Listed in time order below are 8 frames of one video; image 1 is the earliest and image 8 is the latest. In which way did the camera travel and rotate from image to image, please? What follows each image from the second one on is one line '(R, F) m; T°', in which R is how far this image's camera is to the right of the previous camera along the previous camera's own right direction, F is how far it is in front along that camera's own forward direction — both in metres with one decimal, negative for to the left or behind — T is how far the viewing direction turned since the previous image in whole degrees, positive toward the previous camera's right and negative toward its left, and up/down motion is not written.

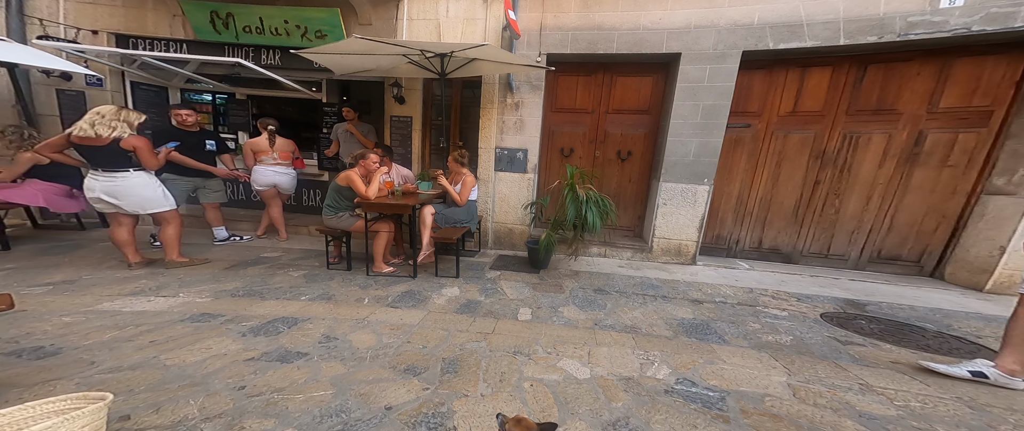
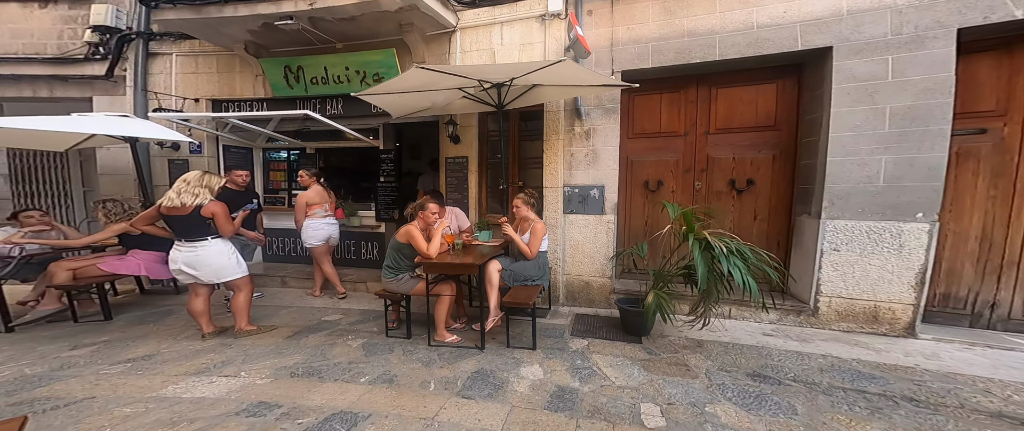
(-0.3, +0.5) m; -8°
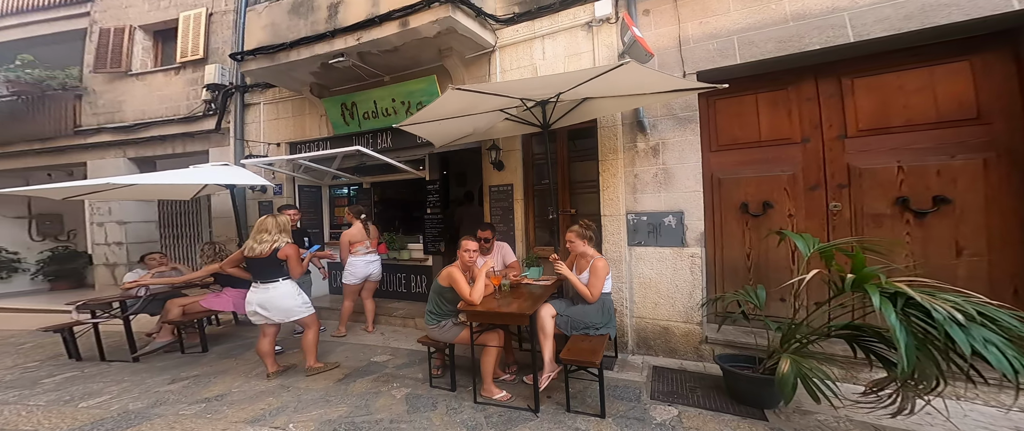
(+0.1, +0.4) m; -10°
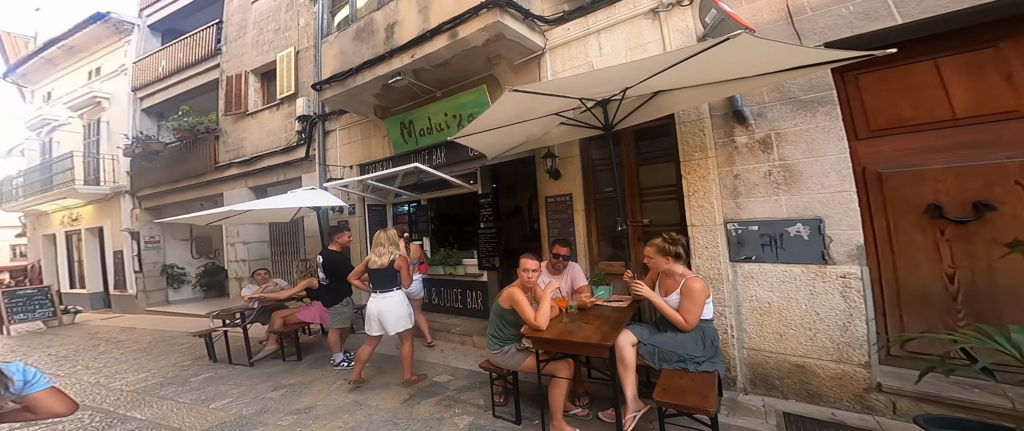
(0.0, +0.3) m; -11°
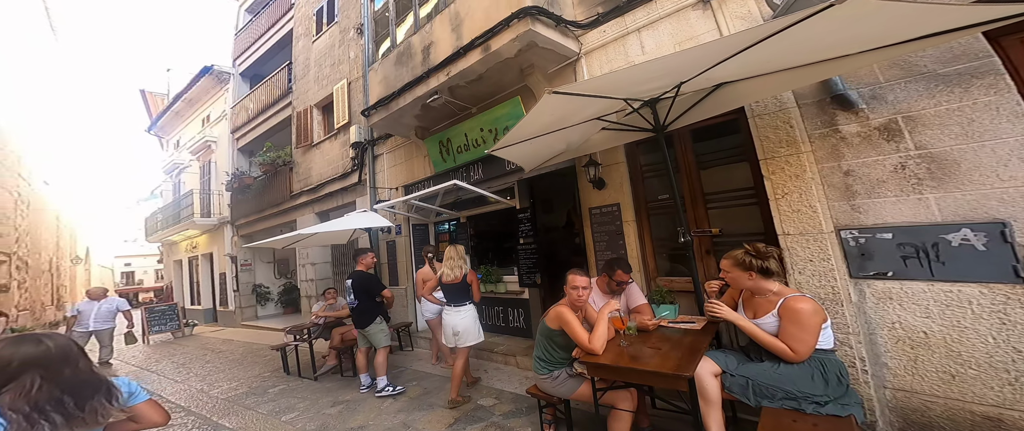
(0.0, +0.2) m; -7°
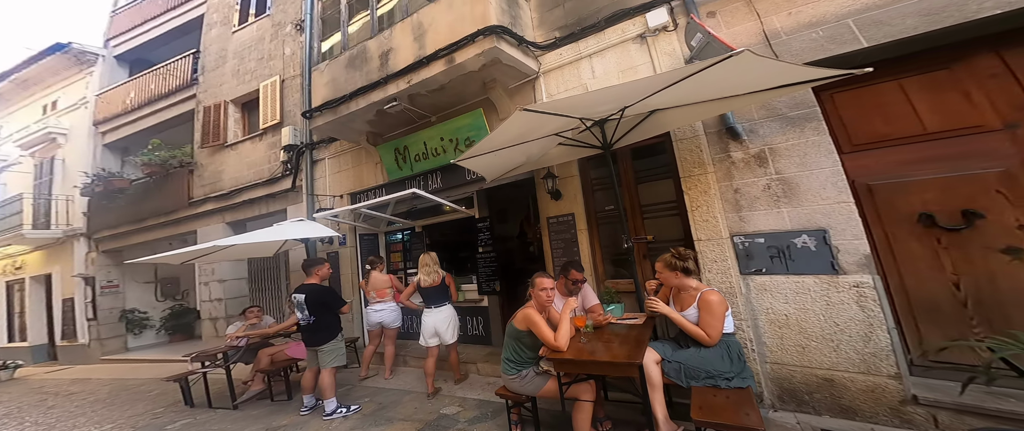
(-0.2, -0.1) m; +9°
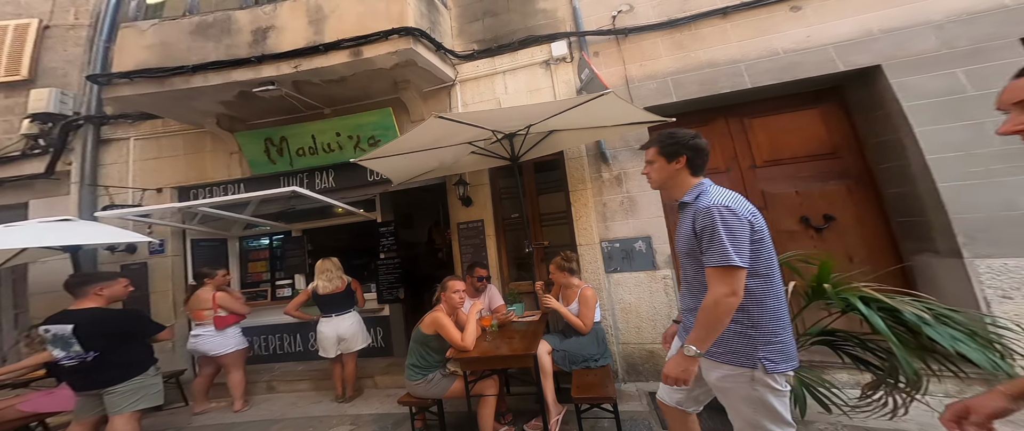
(-0.4, -0.1) m; +22°
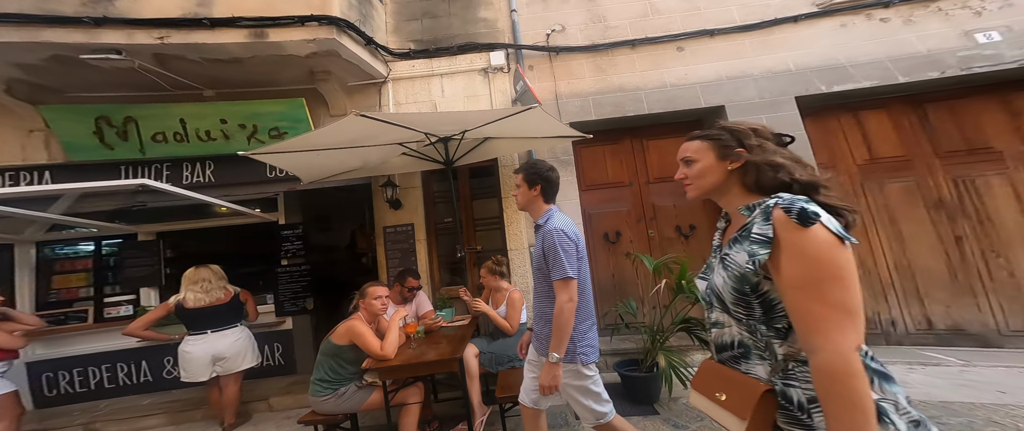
(-0.2, 0.0) m; +14°
